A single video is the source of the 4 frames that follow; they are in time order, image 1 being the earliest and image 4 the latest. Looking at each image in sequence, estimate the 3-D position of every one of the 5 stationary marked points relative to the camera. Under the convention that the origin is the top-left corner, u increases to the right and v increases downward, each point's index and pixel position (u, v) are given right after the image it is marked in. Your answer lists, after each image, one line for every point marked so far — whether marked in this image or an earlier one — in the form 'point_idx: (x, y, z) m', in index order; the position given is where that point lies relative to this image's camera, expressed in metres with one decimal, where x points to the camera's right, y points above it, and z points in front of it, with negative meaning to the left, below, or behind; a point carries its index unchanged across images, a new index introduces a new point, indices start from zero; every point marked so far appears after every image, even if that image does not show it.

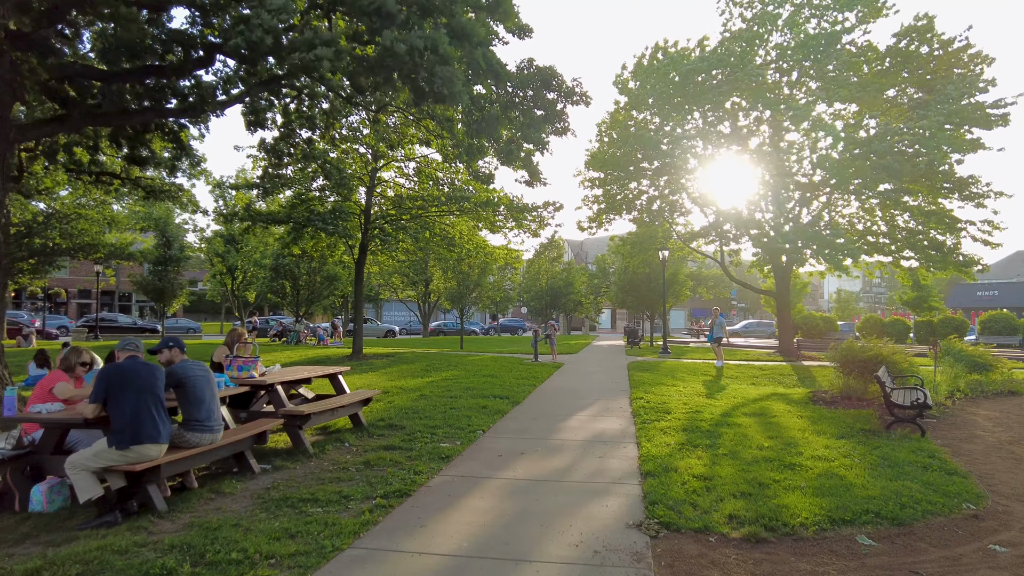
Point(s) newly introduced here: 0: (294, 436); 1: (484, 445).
0: (-2.2, -1.5, +5.8) m
1: (-0.3, -1.7, +6.3) m
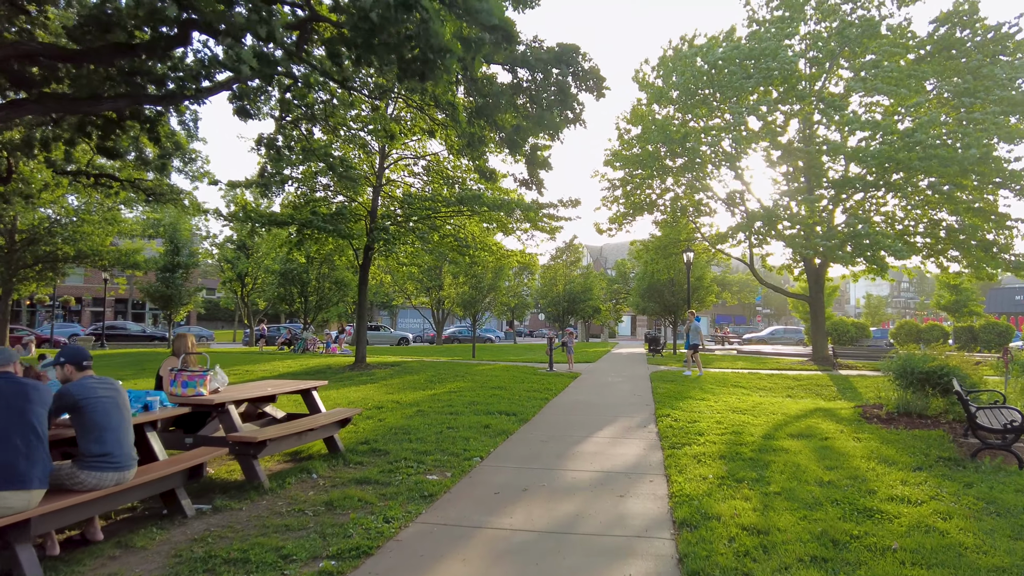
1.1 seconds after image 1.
0: (-2.2, -1.5, +4.8) m
1: (-0.3, -1.7, +5.3) m
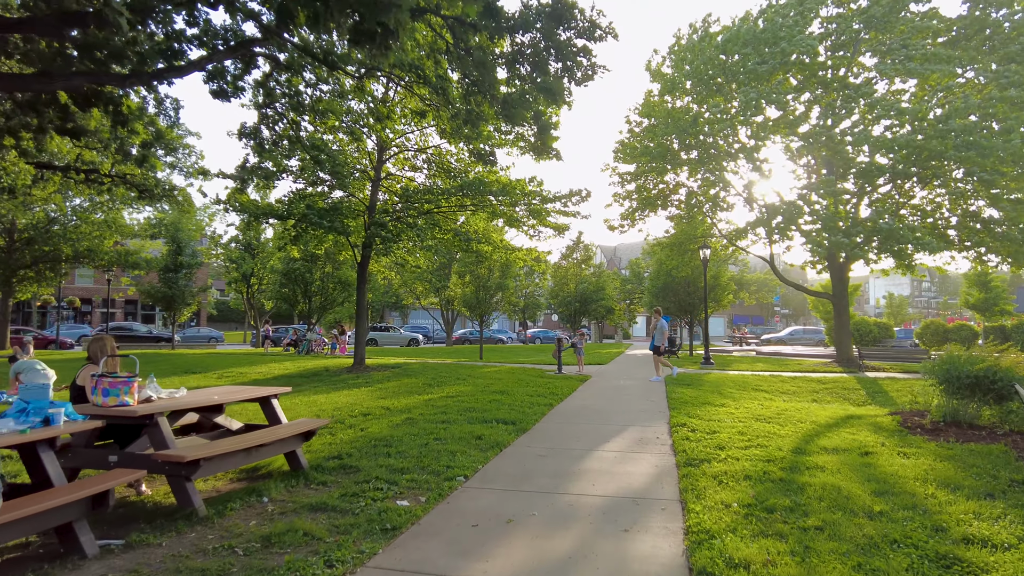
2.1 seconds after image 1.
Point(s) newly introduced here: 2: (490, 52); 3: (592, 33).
0: (-2.3, -1.4, +4.1) m
1: (-0.4, -1.7, +4.4) m
2: (-0.3, +3.0, +7.5) m
3: (+1.0, +3.0, +7.2) m
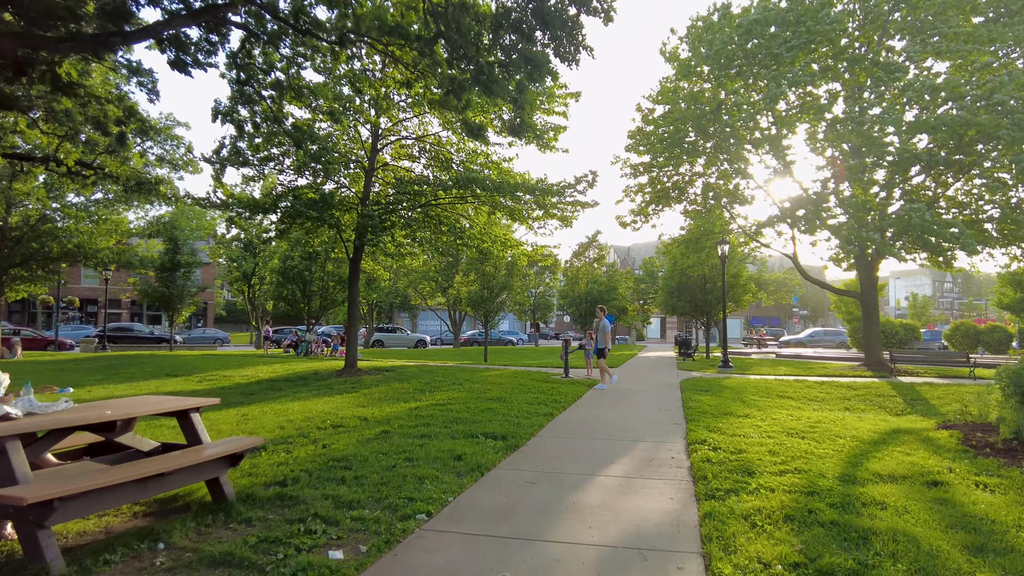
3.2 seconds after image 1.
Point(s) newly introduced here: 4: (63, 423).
0: (-2.5, -1.3, +3.0) m
1: (-0.6, -1.6, +3.4) m
2: (-0.4, +3.1, +6.4) m
3: (+0.8, +3.0, +6.1) m
4: (-2.7, -0.8, +3.5) m
